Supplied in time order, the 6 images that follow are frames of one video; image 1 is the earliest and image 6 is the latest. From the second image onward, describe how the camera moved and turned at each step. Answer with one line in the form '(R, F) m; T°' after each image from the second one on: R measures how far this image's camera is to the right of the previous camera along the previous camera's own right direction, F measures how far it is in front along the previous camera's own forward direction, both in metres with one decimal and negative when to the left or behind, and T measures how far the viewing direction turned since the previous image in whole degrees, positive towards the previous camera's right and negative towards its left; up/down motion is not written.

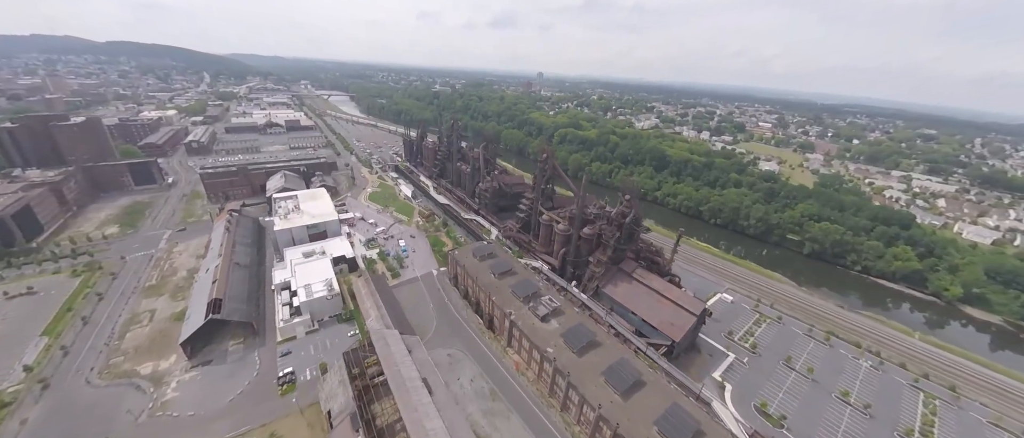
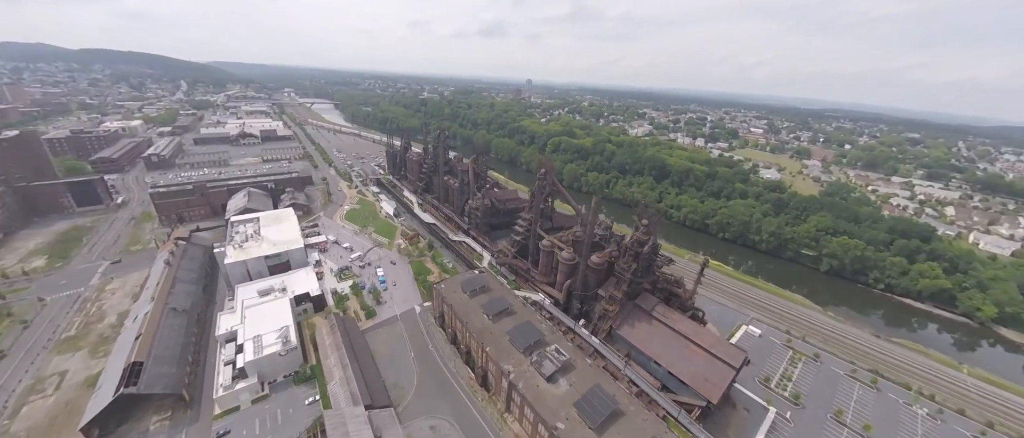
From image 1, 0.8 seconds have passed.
(-0.3, +5.3) m; +2°
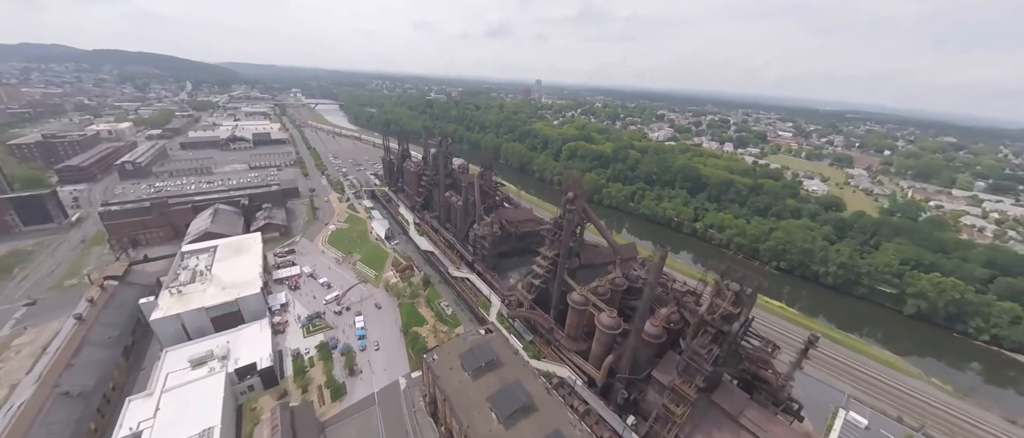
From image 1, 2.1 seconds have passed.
(-1.0, +8.7) m; -1°
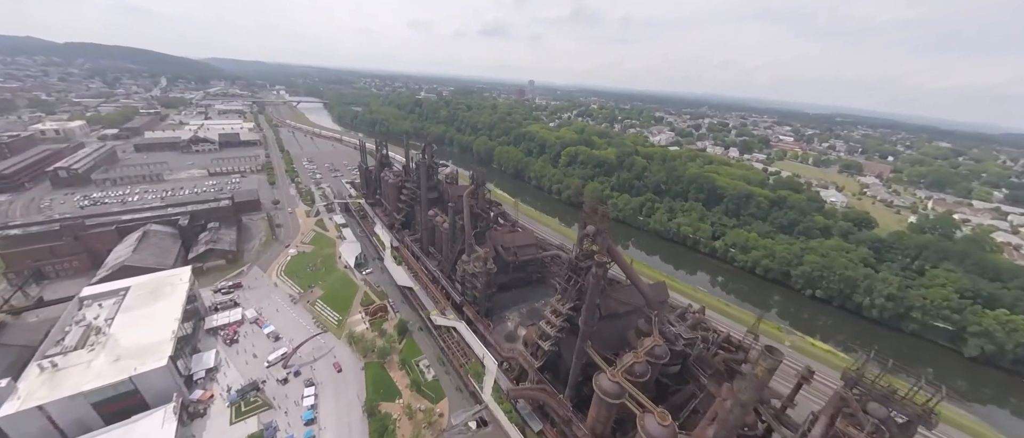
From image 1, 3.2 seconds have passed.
(-0.6, +7.2) m; +1°
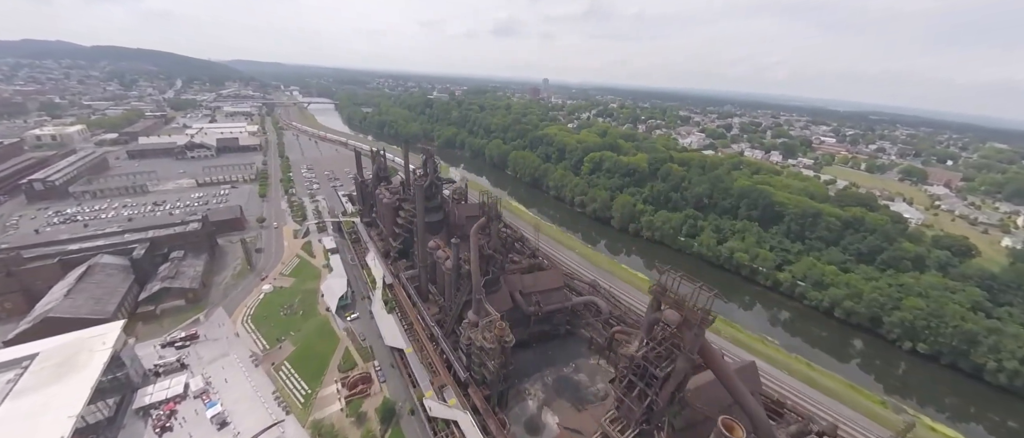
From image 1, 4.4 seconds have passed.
(-0.9, +7.8) m; -2°
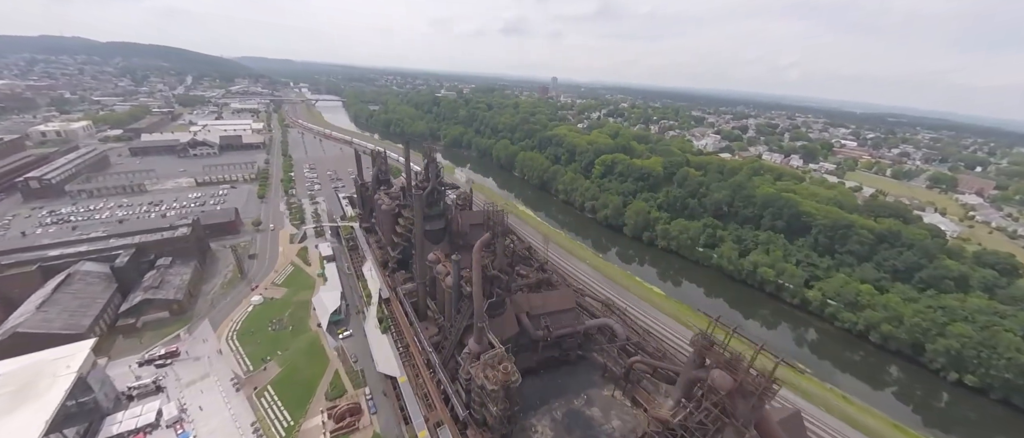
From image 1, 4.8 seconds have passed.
(-0.1, +2.6) m; -1°
